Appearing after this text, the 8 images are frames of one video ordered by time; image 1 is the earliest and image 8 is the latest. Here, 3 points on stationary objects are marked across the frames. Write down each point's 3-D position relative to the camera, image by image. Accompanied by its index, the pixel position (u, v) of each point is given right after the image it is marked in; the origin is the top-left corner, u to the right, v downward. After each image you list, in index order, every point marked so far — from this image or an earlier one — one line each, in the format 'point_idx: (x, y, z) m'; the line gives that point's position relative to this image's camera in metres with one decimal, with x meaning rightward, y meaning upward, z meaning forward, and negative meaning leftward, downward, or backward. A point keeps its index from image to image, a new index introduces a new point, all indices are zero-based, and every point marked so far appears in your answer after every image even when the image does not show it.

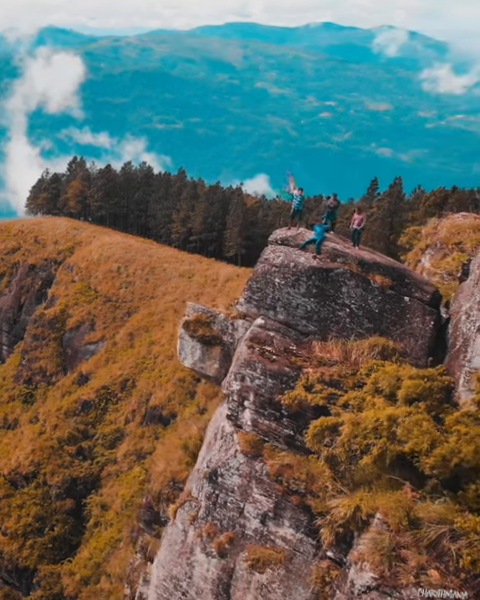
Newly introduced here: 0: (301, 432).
0: (+1.9, -4.0, +19.2) m
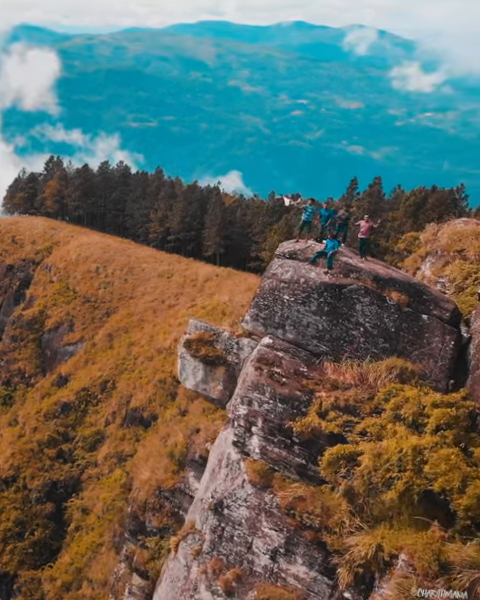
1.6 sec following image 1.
0: (+2.1, -4.6, +17.9) m
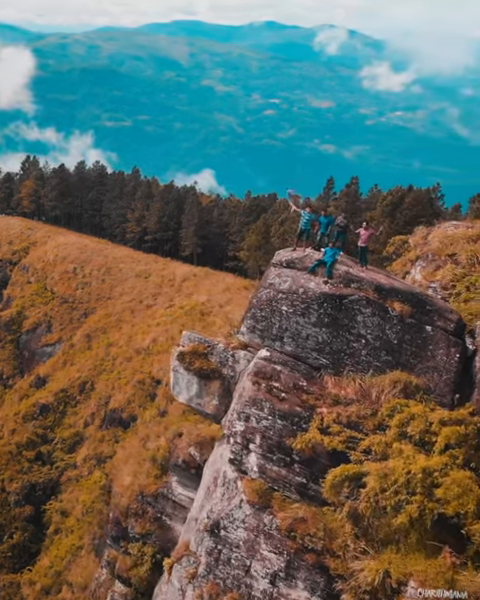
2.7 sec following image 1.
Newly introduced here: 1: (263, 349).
0: (+2.1, -4.9, +17.1) m
1: (+0.7, -1.5, +19.7) m
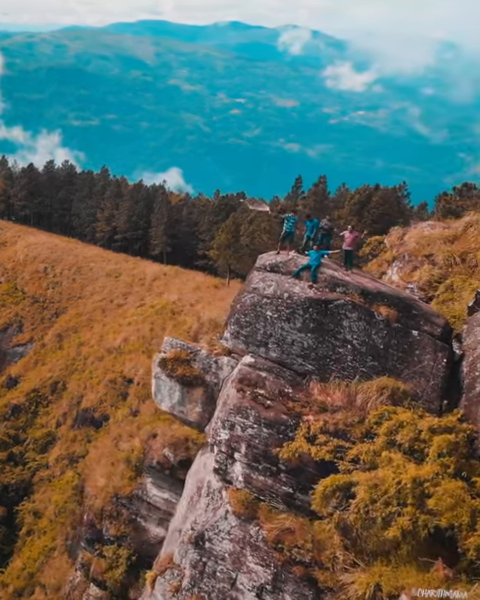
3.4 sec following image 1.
0: (+1.7, -5.1, +16.8) m
1: (+0.2, -1.7, +19.2) m
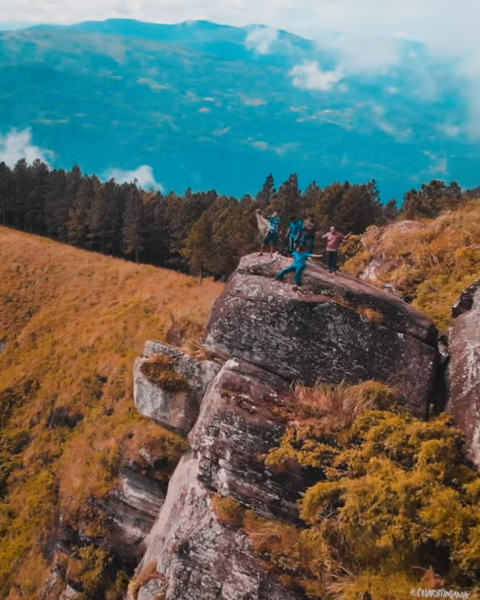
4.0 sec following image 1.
0: (+1.3, -5.2, +16.5) m
1: (-0.3, -1.8, +18.9) m
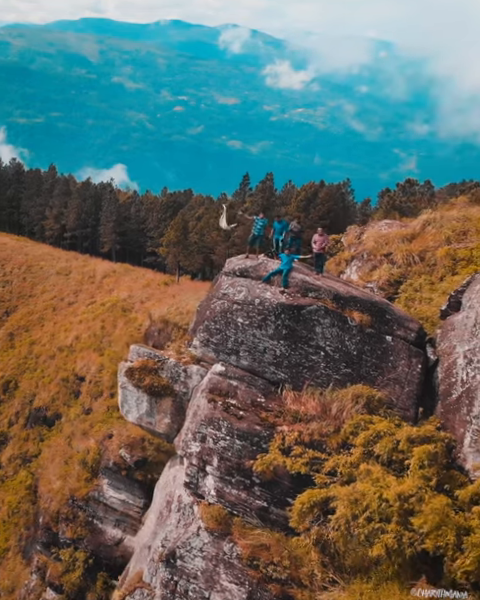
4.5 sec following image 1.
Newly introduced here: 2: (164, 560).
0: (+1.0, -5.3, +16.2) m
1: (-0.6, -1.9, +18.6) m
2: (-2.0, -6.9, +16.7) m
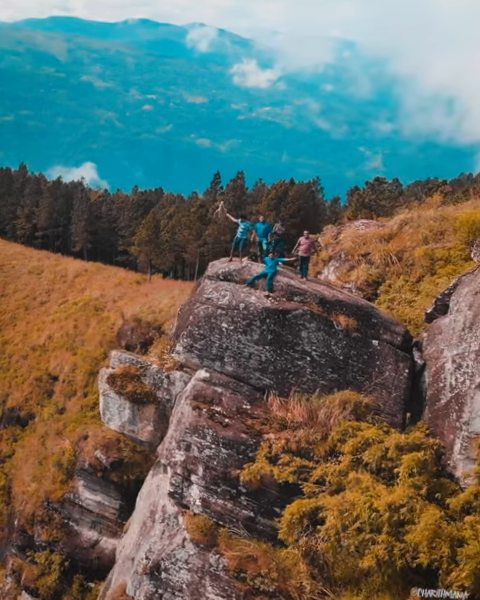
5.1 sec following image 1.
0: (+0.7, -5.4, +15.9) m
1: (-1.1, -2.0, +18.2) m
2: (-2.4, -7.1, +16.2) m
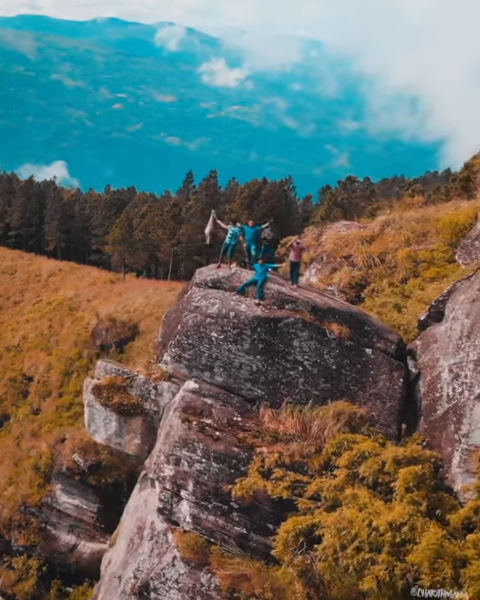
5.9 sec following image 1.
0: (+0.5, -5.6, +15.3) m
1: (-1.4, -2.3, +17.6) m
2: (-2.6, -7.3, +15.6) m
